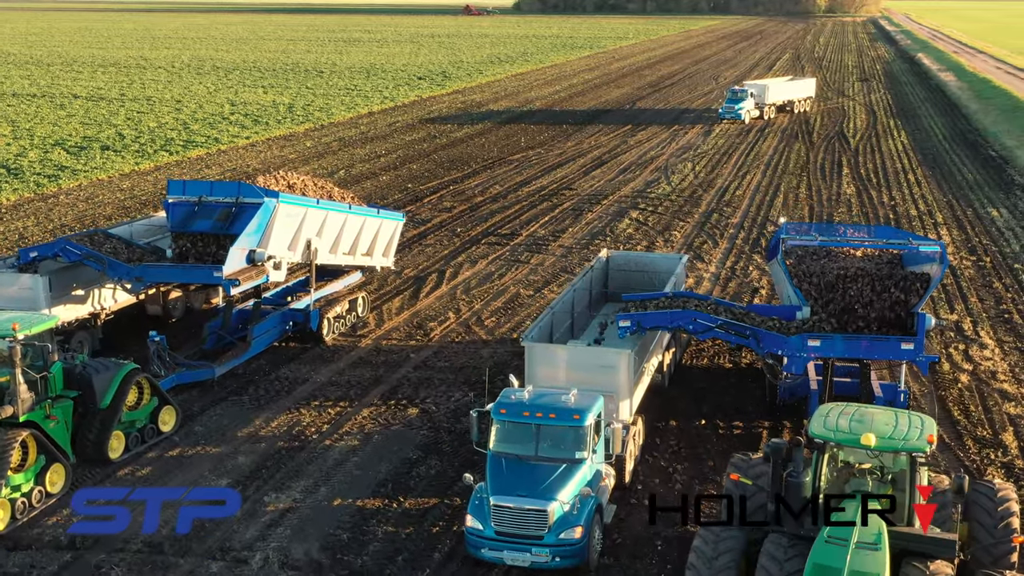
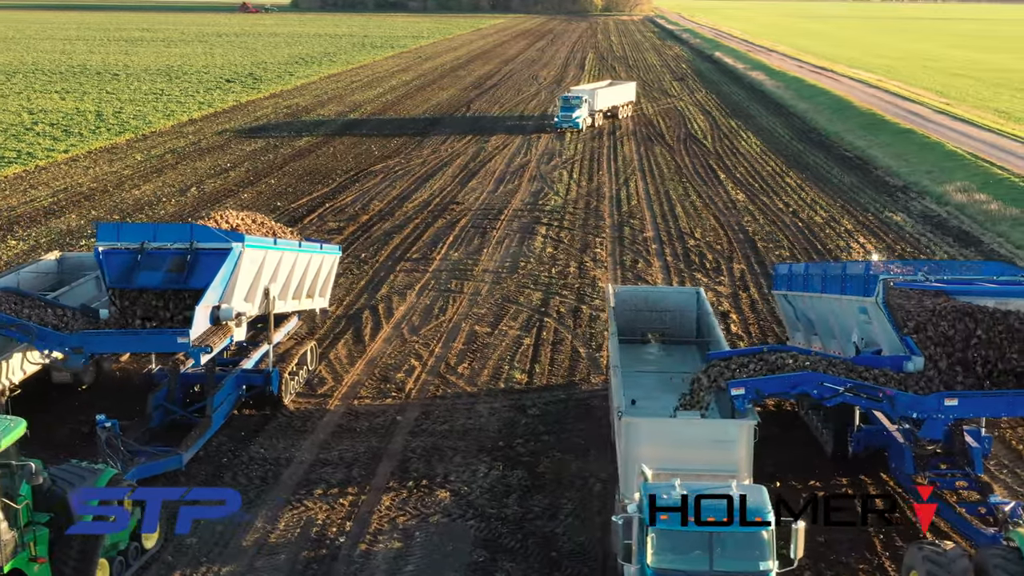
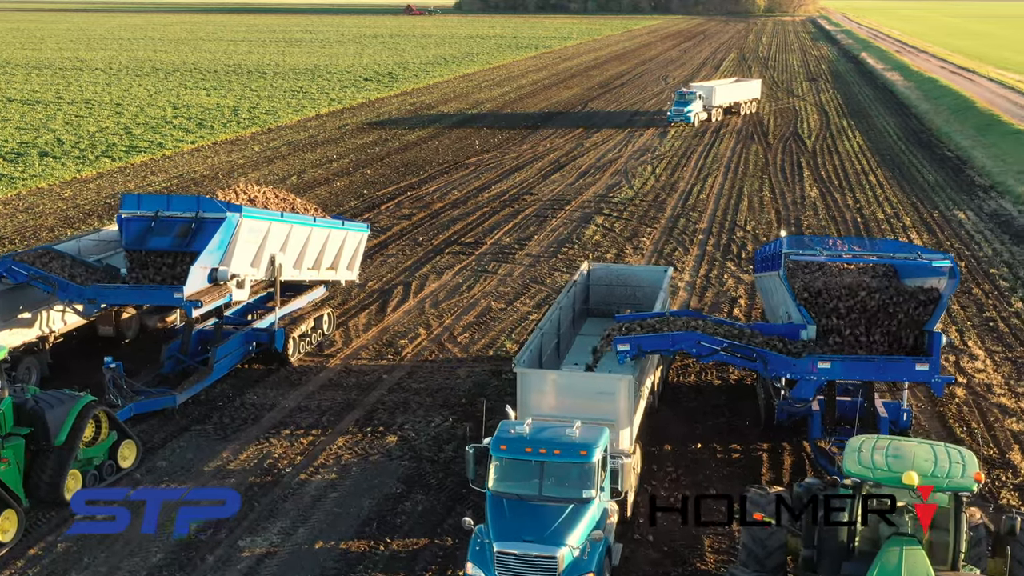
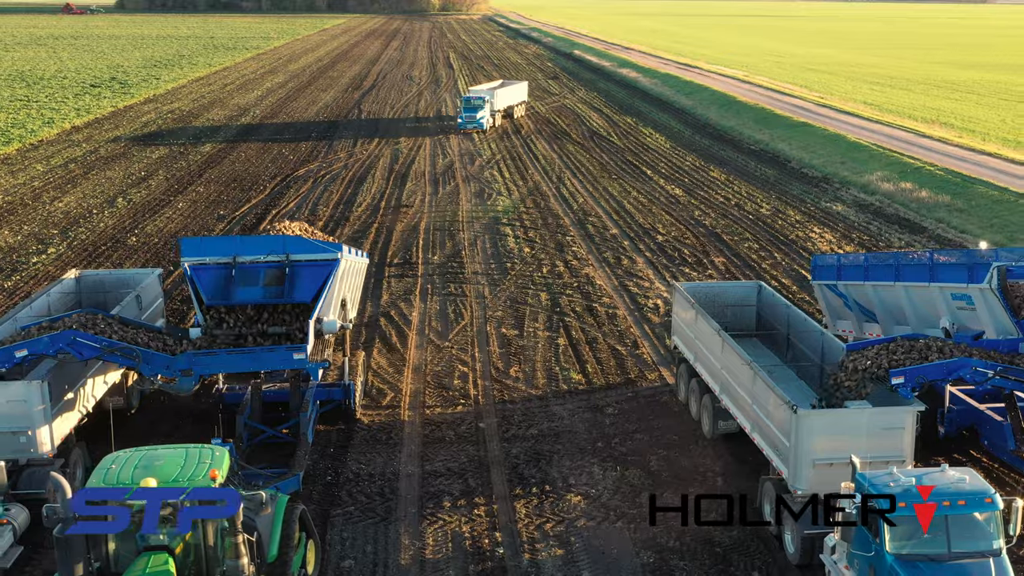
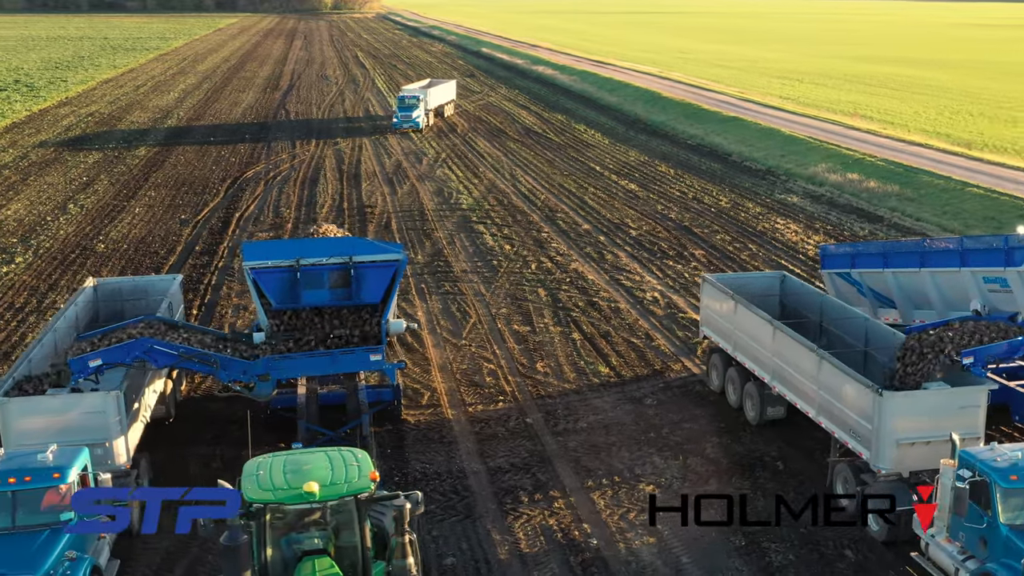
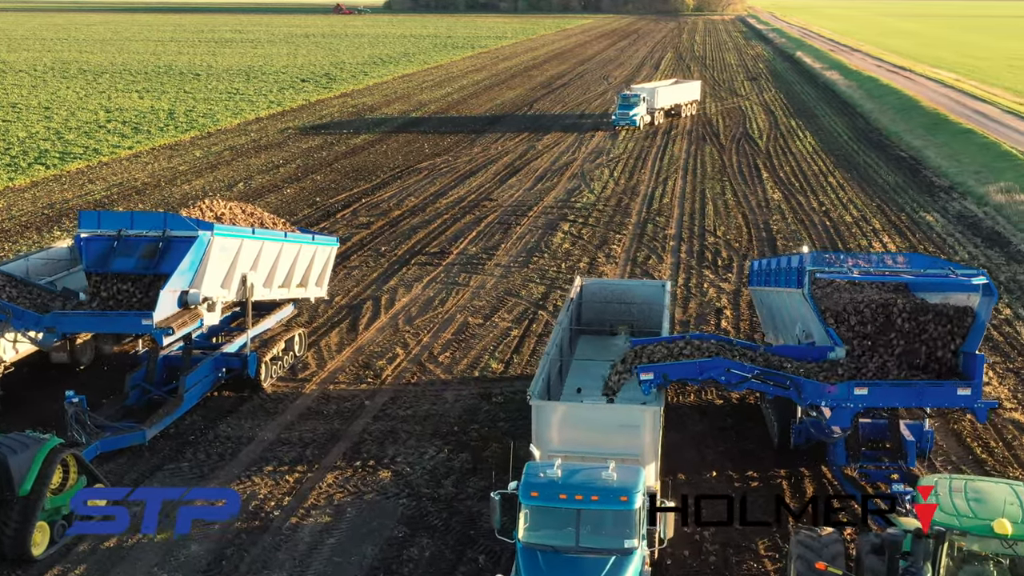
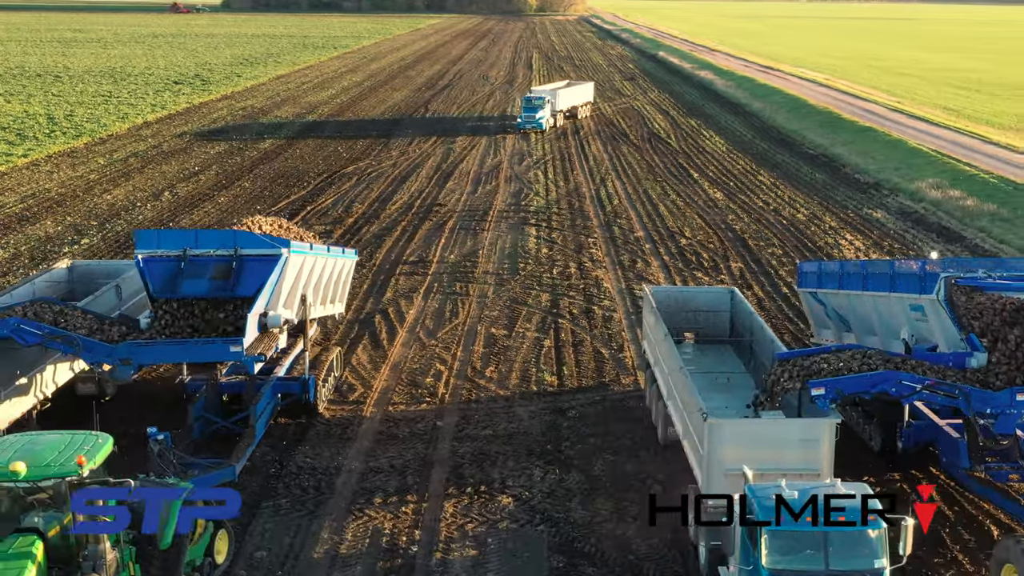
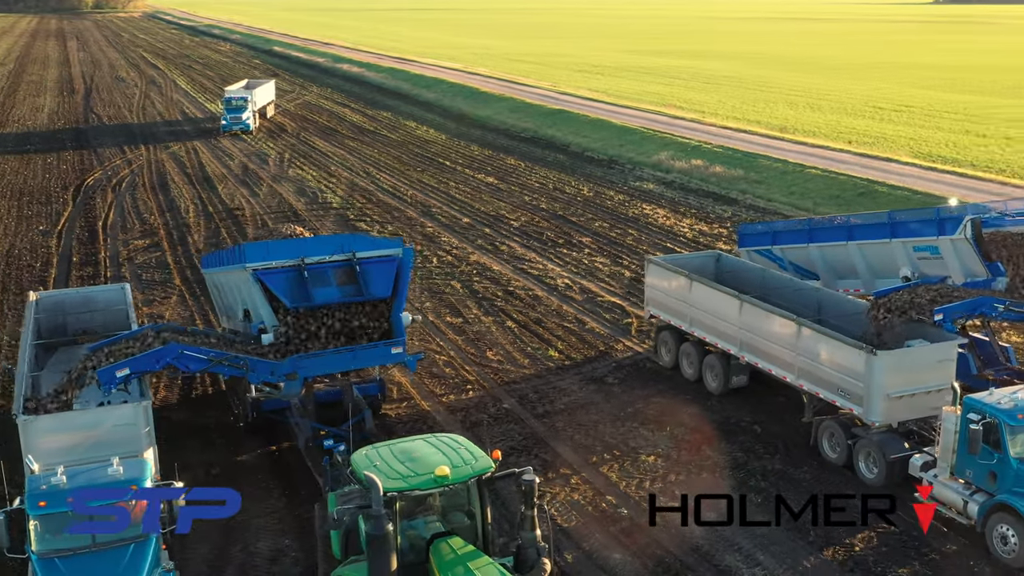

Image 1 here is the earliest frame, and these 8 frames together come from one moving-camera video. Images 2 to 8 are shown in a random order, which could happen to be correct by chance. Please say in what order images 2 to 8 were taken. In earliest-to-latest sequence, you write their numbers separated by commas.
3, 6, 2, 7, 4, 5, 8
